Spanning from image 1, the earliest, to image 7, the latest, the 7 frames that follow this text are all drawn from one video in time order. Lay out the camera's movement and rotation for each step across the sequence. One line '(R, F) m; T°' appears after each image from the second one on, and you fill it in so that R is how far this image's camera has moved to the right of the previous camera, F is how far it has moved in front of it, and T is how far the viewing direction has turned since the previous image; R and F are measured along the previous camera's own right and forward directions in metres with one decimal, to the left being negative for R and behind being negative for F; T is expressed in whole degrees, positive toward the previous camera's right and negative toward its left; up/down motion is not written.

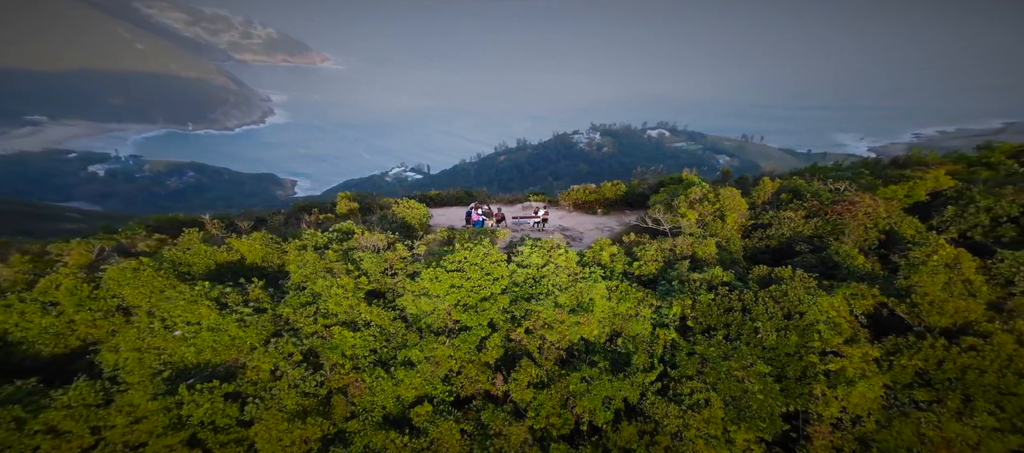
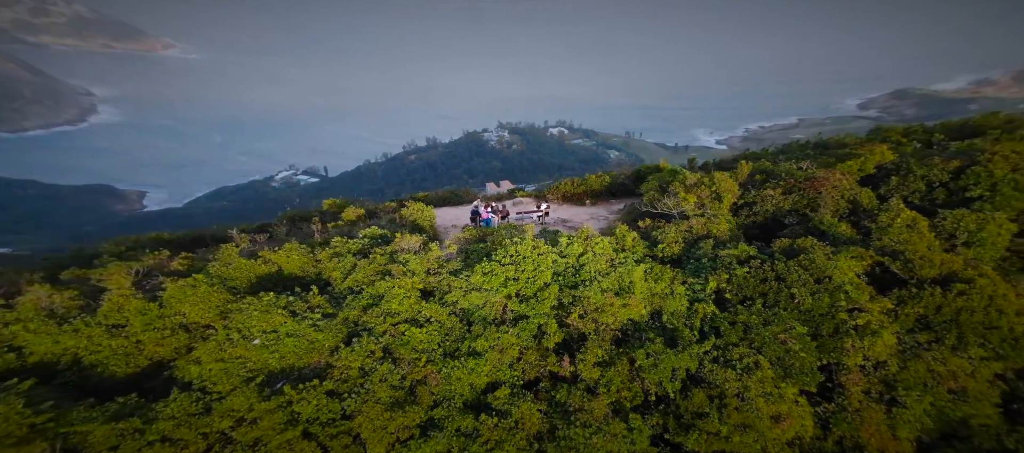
(-2.6, +0.1) m; +7°
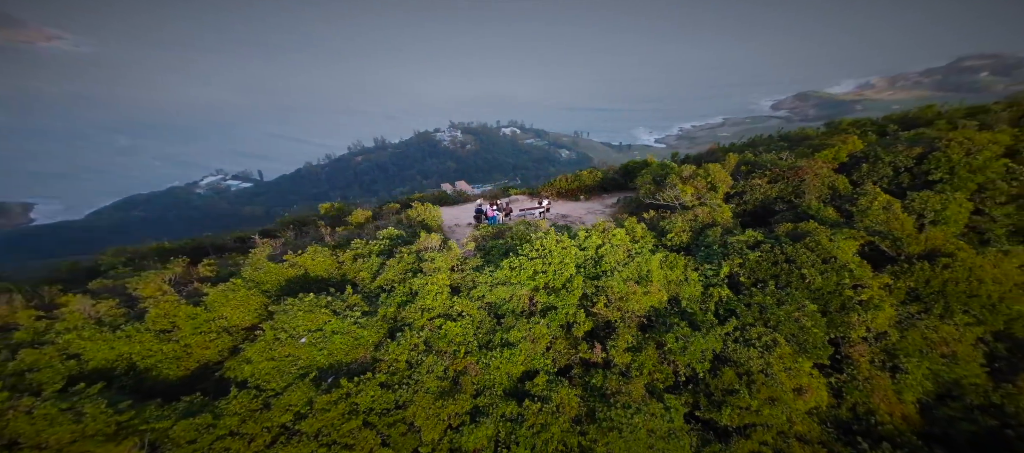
(-1.4, -0.1) m; +4°
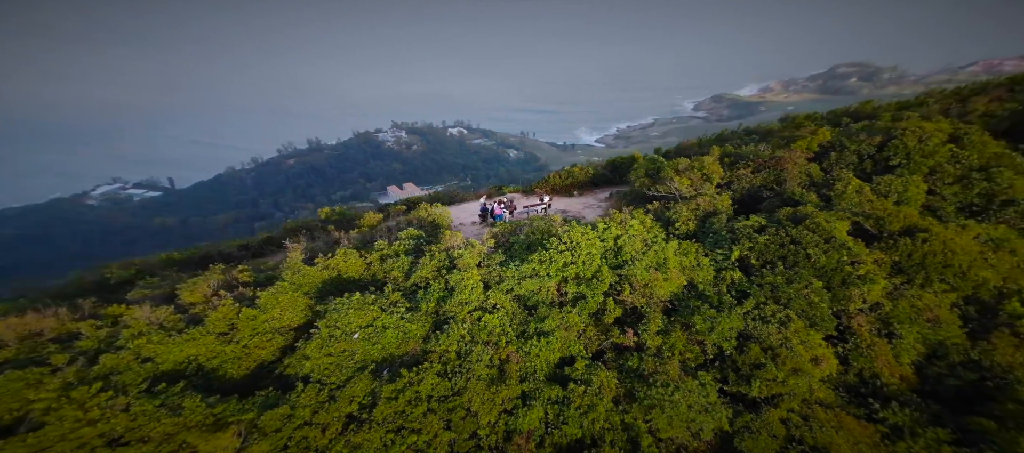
(-1.7, -0.1) m; +5°
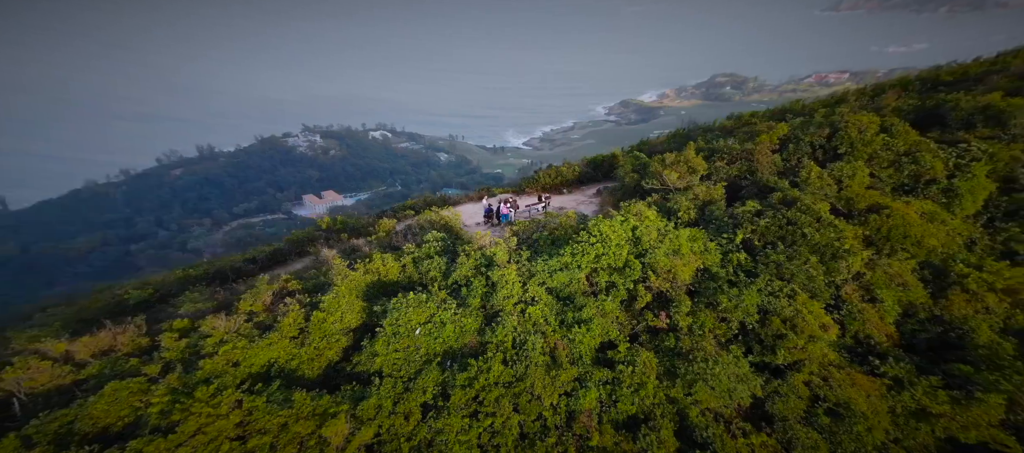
(-2.2, 0.0) m; +7°
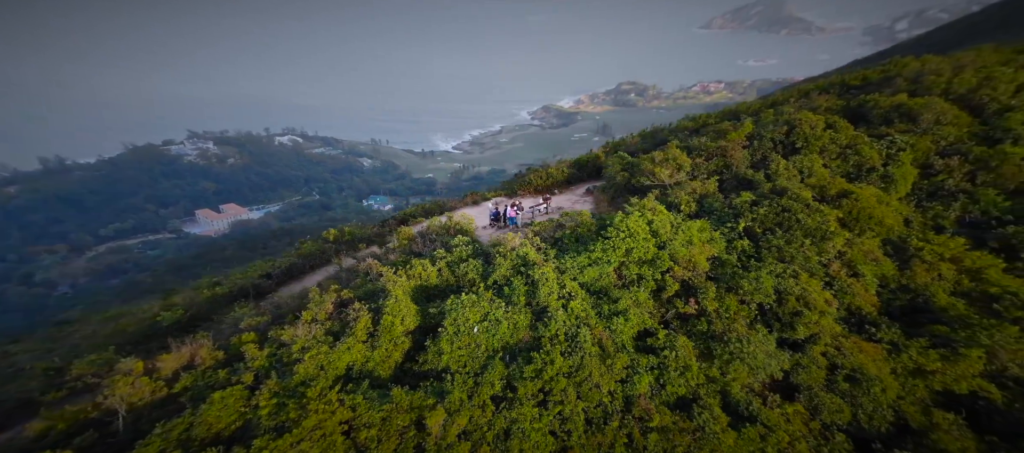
(-2.2, +0.1) m; +6°
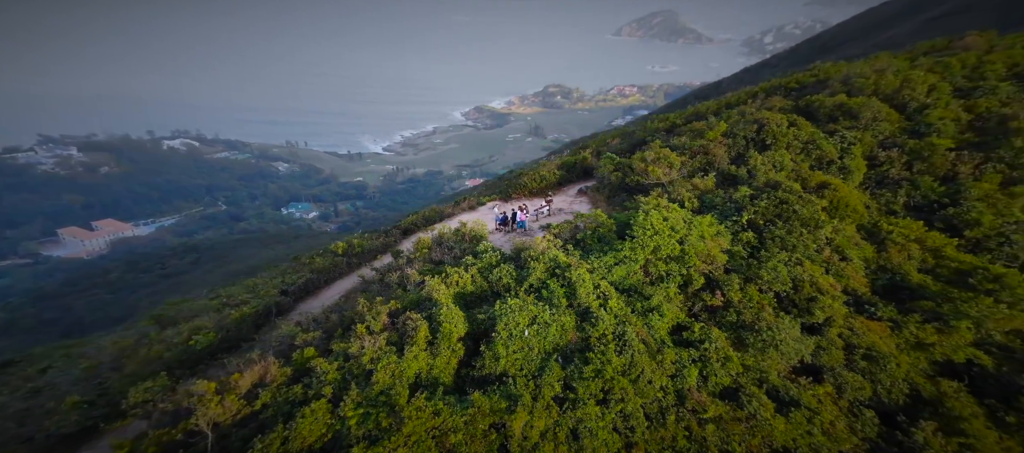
(-2.0, +0.4) m; +6°
